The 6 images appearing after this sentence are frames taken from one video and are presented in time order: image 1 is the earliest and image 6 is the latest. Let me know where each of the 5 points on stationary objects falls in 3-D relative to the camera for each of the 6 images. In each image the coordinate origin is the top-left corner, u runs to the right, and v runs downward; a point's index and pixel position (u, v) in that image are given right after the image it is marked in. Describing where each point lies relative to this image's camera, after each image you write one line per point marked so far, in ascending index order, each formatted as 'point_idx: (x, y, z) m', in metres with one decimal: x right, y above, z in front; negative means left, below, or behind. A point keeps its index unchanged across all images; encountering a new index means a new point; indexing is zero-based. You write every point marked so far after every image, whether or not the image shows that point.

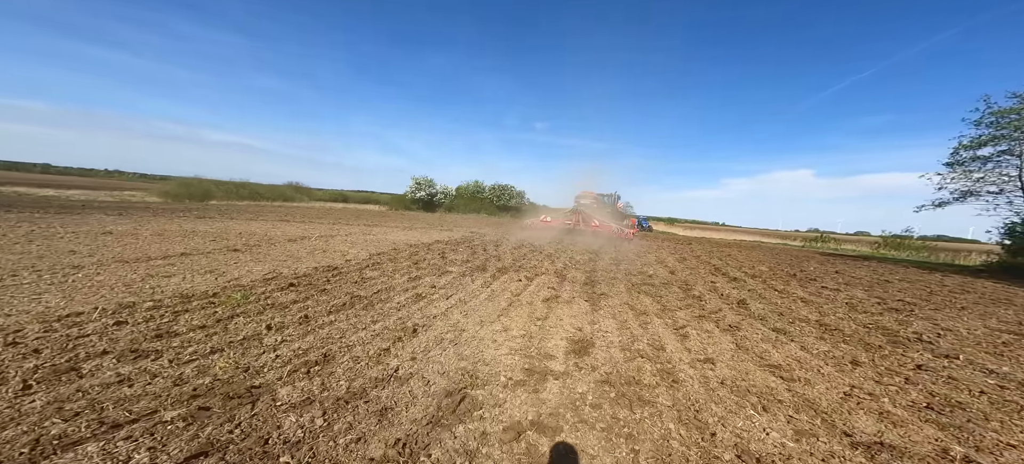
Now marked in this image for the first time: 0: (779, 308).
0: (+6.1, -1.8, +7.6) m
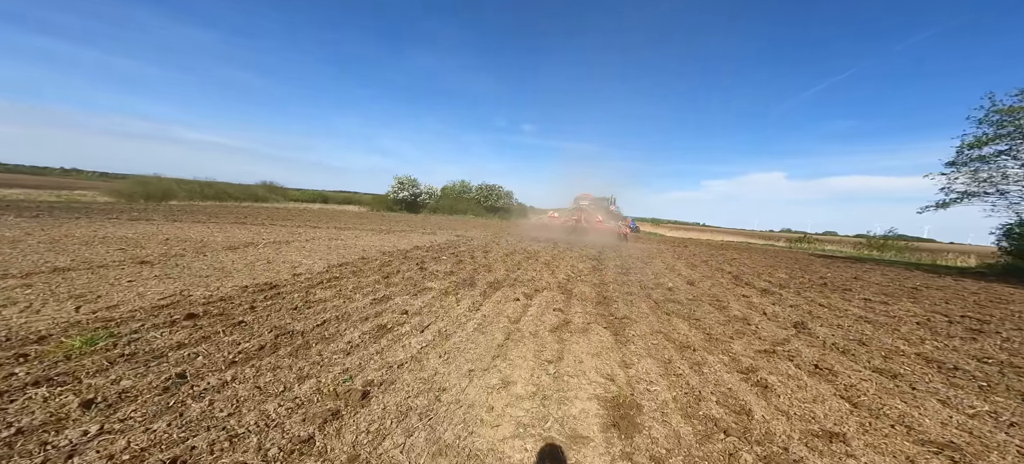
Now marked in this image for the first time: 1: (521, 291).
0: (+6.1, -1.8, +6.0) m
1: (+0.2, -1.3, +7.4) m
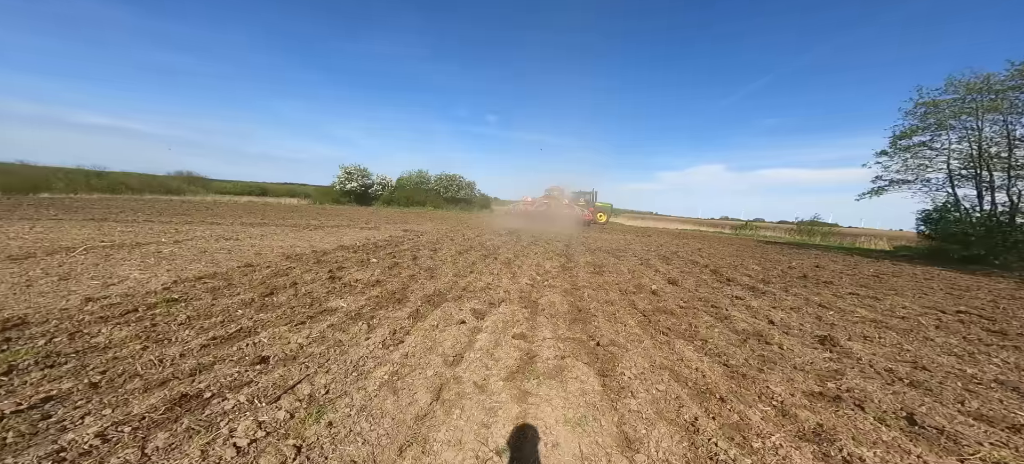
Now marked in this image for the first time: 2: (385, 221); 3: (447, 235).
0: (+5.3, -1.7, +4.6) m
1: (-0.7, -1.2, +5.4) m
2: (-7.3, +0.6, +19.2) m
3: (-2.9, -0.1, +15.2) m
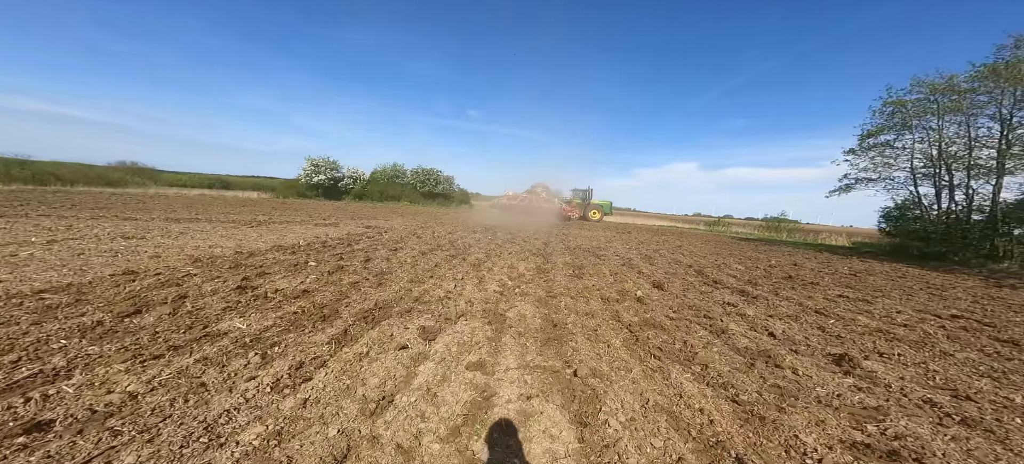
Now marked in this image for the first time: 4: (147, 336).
0: (+4.8, -1.7, +3.9) m
1: (-1.2, -1.2, +4.3) m
2: (-8.7, +0.8, +17.7) m
3: (-4.0, 0.0, +13.9) m
4: (-3.4, -1.0, +3.2) m
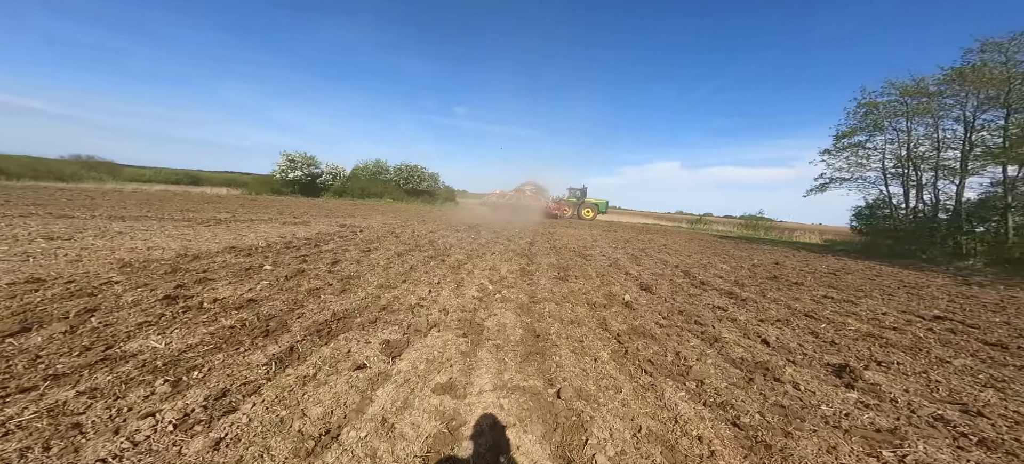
0: (+4.5, -1.7, +3.7) m
1: (-1.5, -1.2, +3.8) m
2: (-9.5, +0.9, +16.9) m
3: (-4.7, 0.0, +13.3) m
4: (-3.6, -1.0, +2.5) m
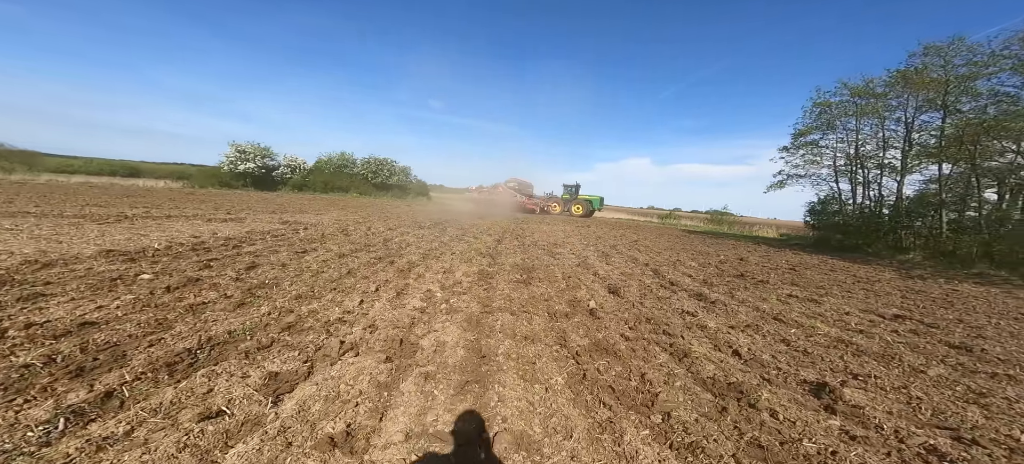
0: (+3.9, -1.7, +3.3) m
1: (-2.1, -1.3, +3.0) m
2: (-11.1, +1.0, +15.3) m
3: (-6.1, +0.1, +12.1) m
4: (-4.1, -1.1, +1.5) m
